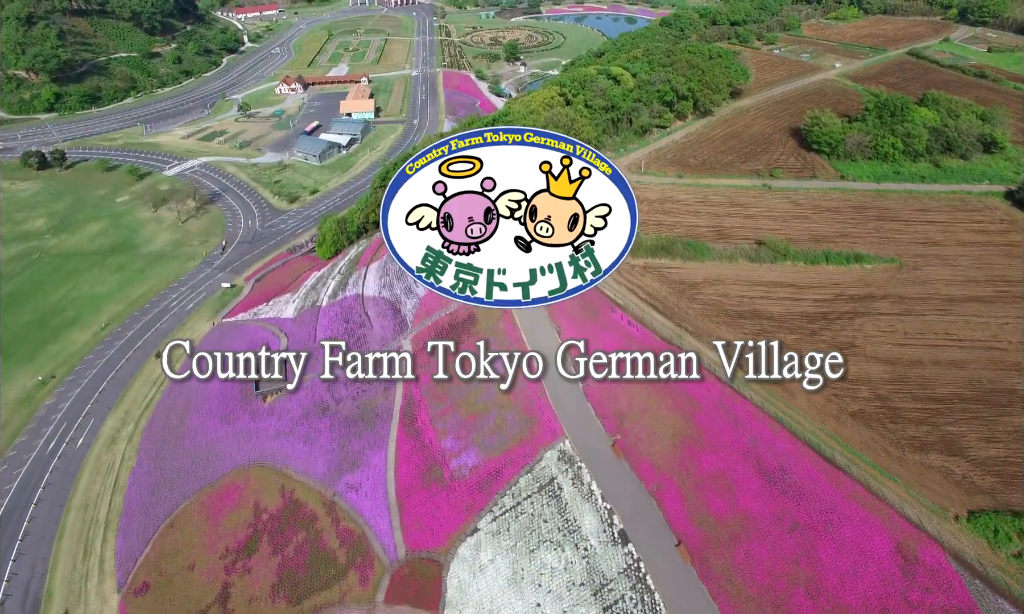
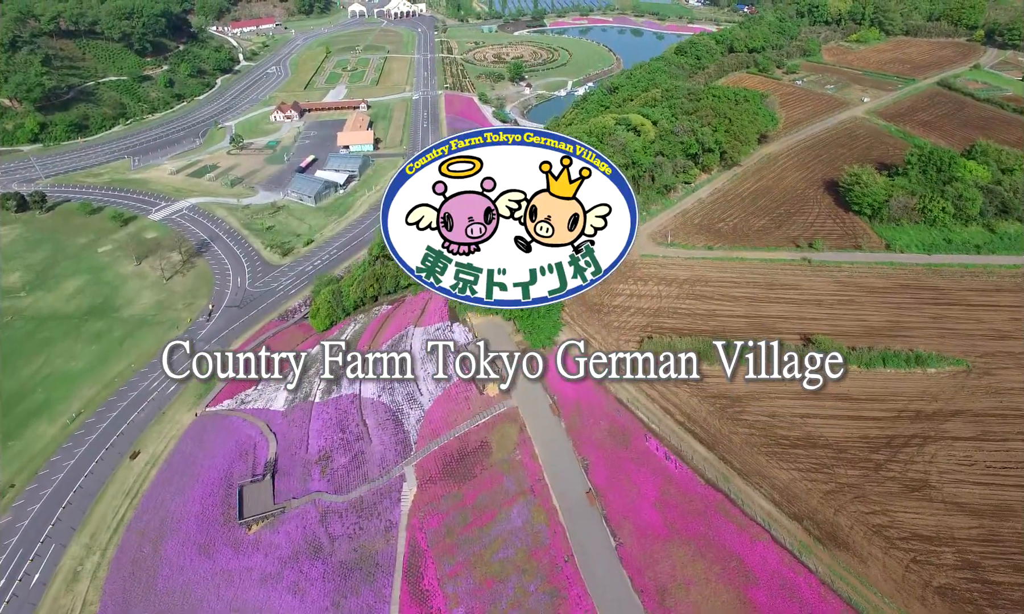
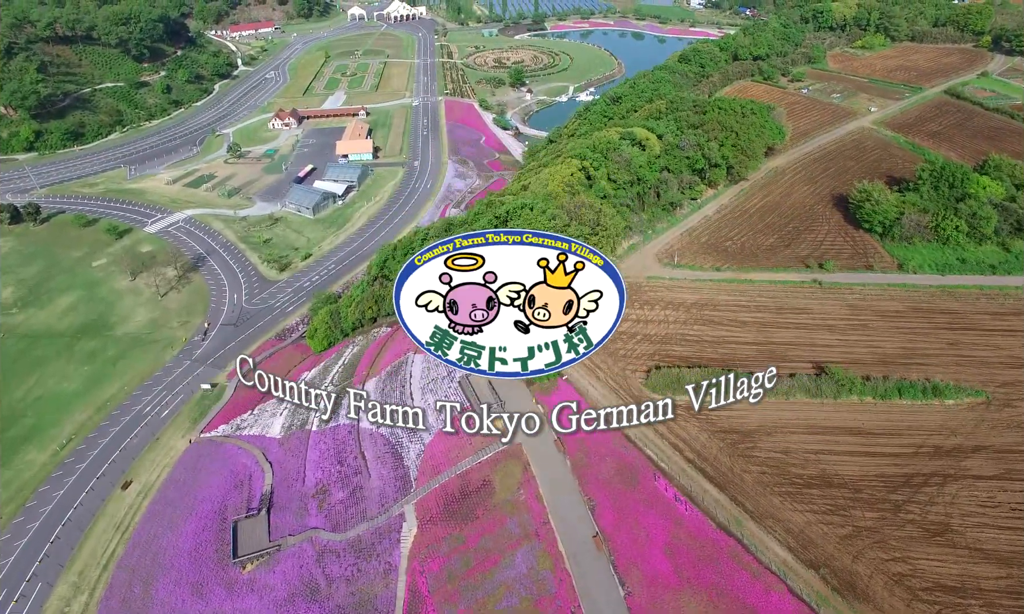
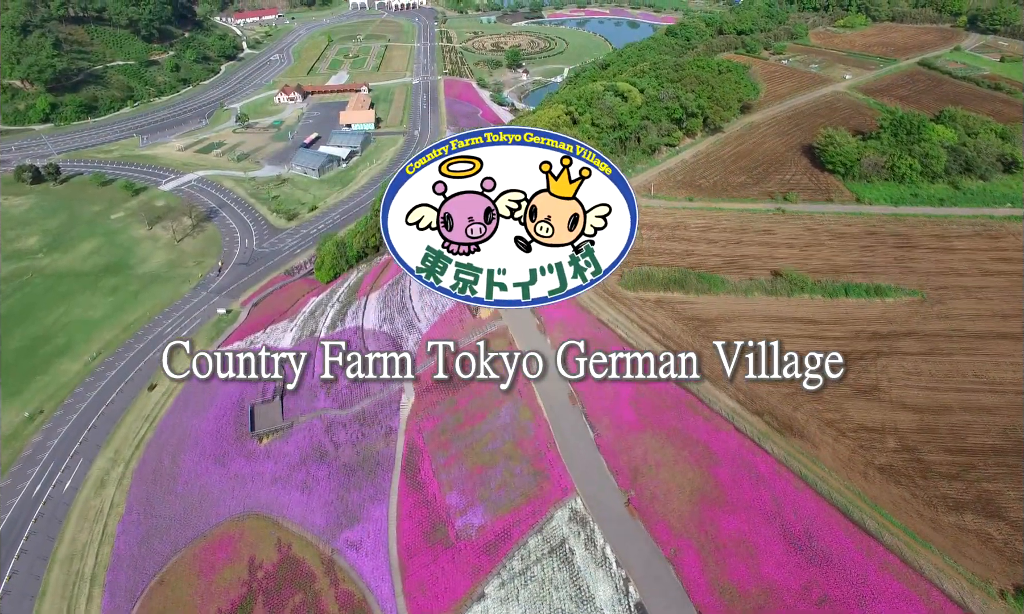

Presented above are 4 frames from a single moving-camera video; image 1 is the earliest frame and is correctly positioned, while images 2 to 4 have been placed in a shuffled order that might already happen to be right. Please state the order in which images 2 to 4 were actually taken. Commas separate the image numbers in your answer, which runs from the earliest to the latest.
4, 2, 3
